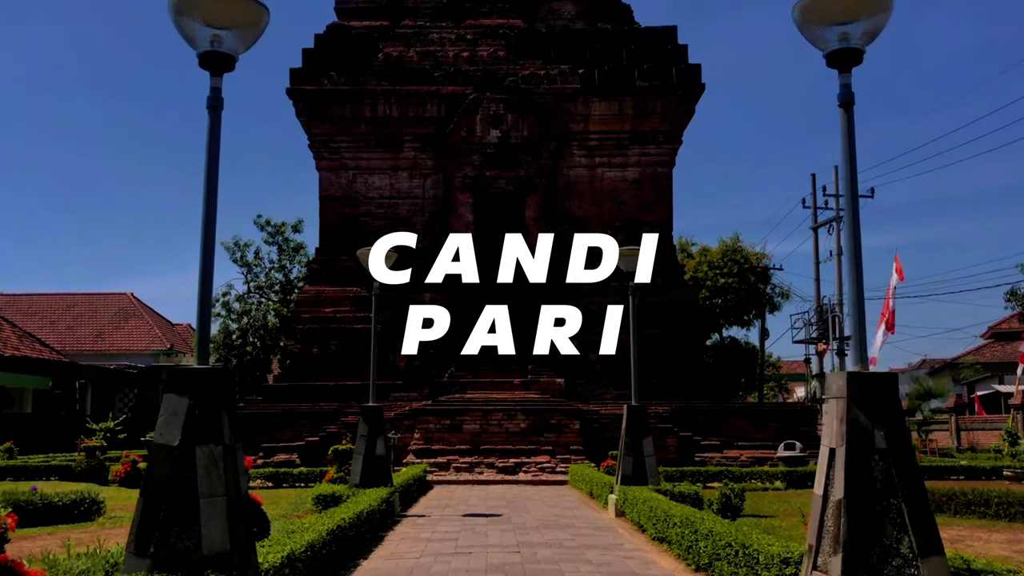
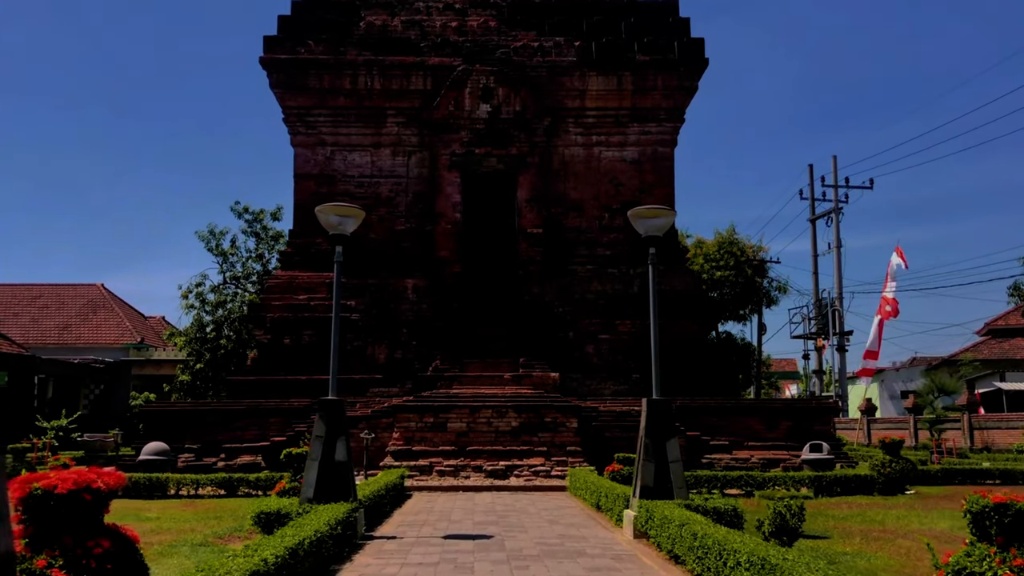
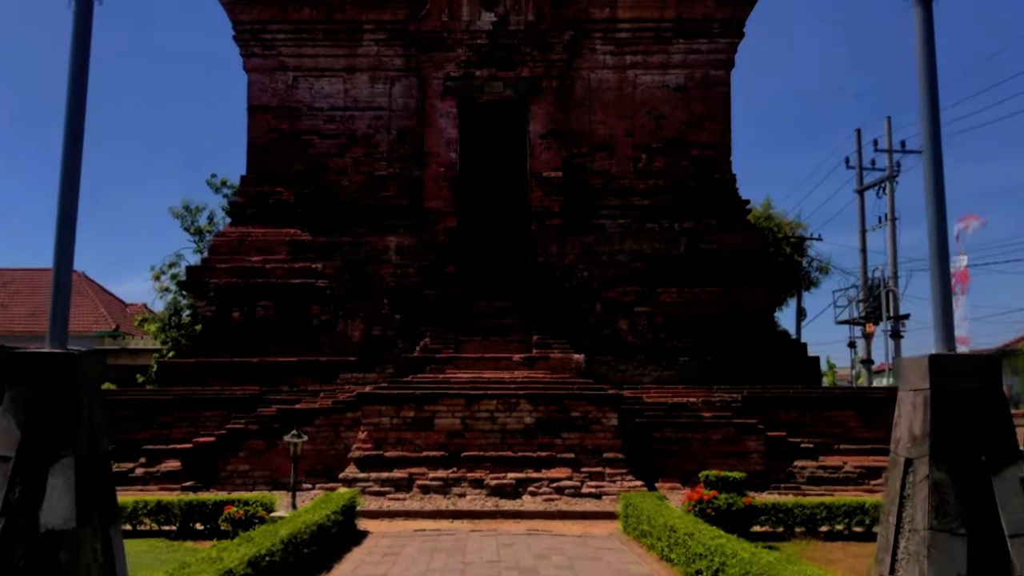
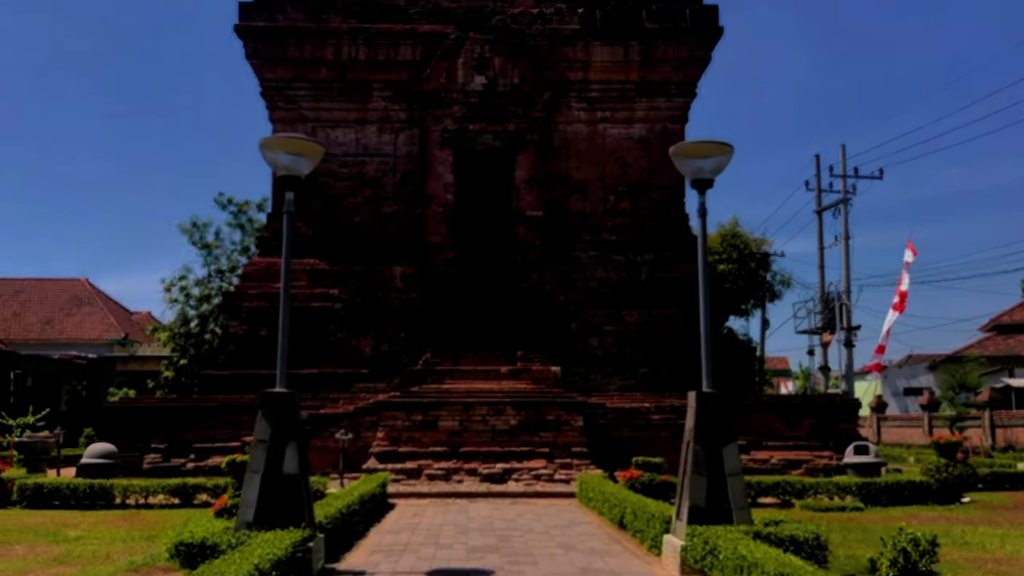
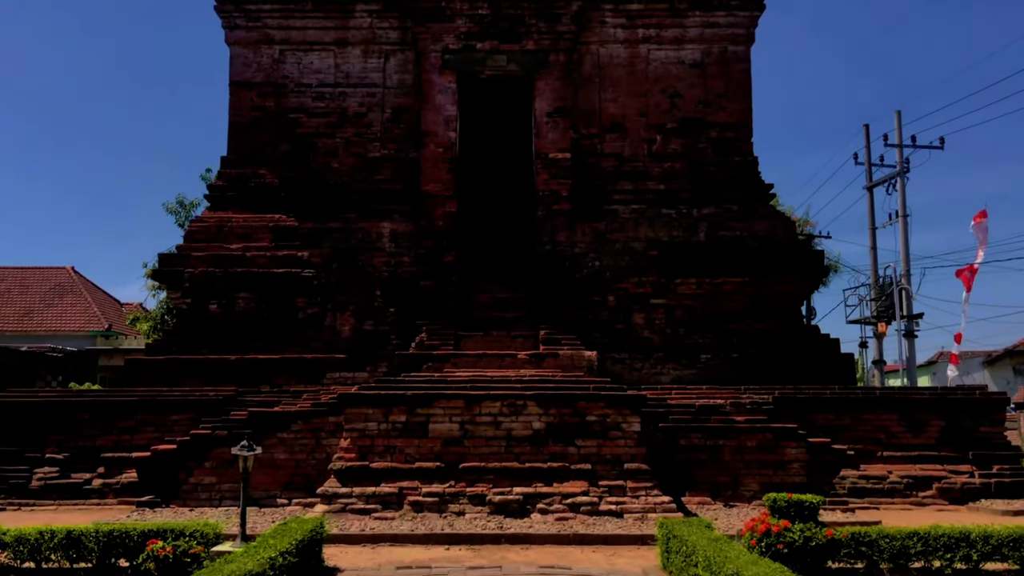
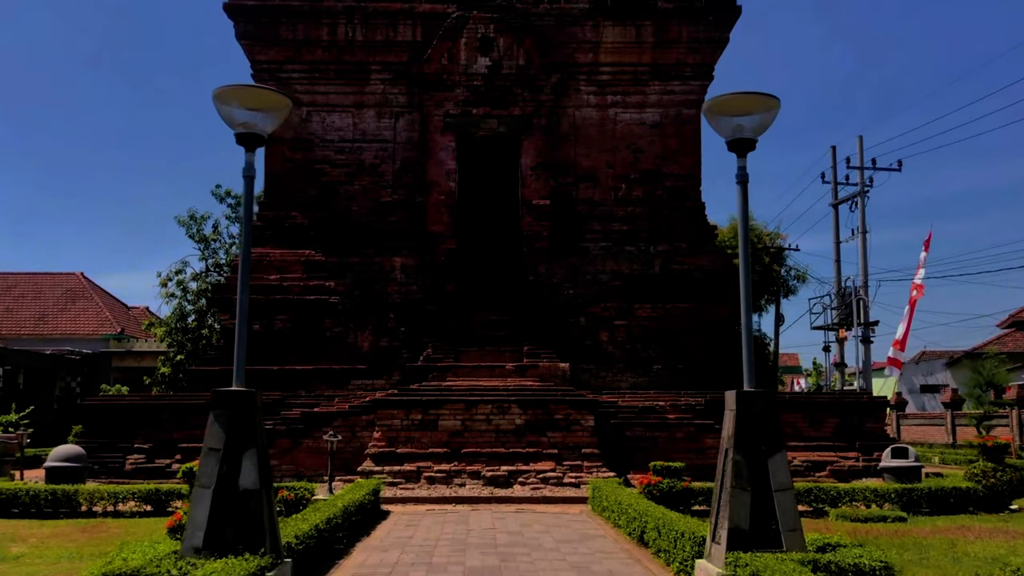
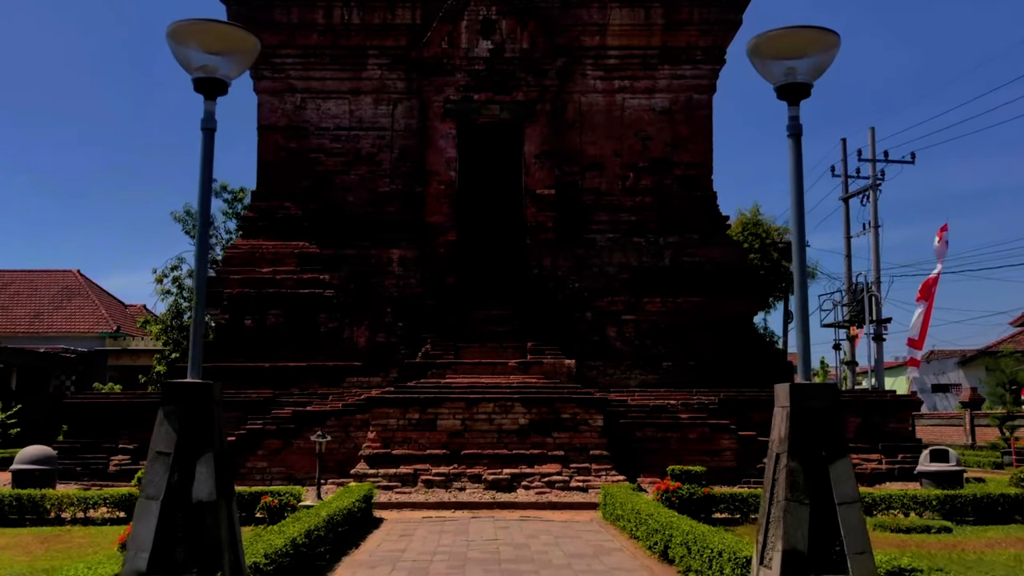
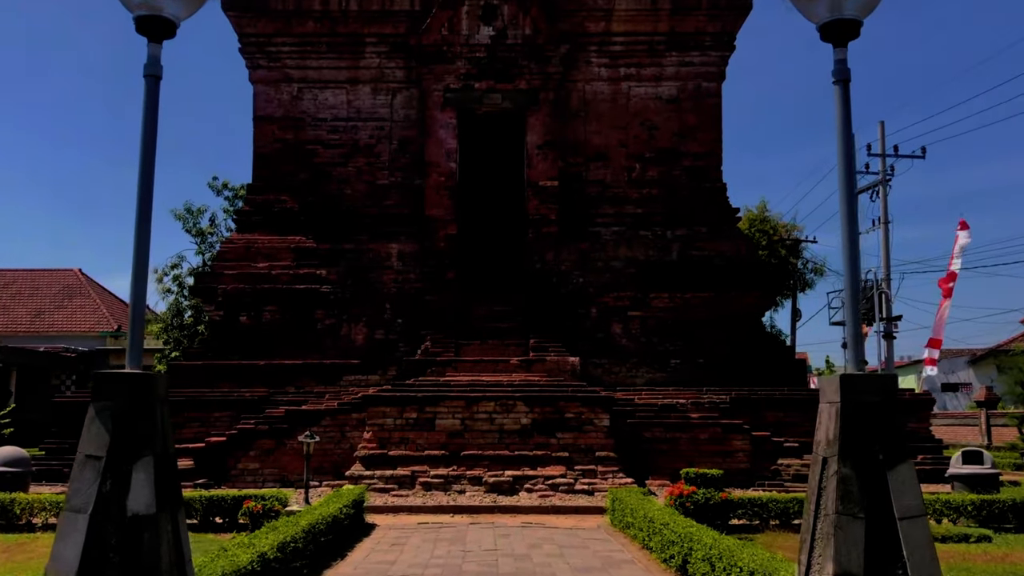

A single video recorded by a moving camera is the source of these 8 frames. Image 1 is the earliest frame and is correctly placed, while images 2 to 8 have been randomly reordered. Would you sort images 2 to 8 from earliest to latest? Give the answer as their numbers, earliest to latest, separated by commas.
2, 4, 6, 7, 8, 3, 5
